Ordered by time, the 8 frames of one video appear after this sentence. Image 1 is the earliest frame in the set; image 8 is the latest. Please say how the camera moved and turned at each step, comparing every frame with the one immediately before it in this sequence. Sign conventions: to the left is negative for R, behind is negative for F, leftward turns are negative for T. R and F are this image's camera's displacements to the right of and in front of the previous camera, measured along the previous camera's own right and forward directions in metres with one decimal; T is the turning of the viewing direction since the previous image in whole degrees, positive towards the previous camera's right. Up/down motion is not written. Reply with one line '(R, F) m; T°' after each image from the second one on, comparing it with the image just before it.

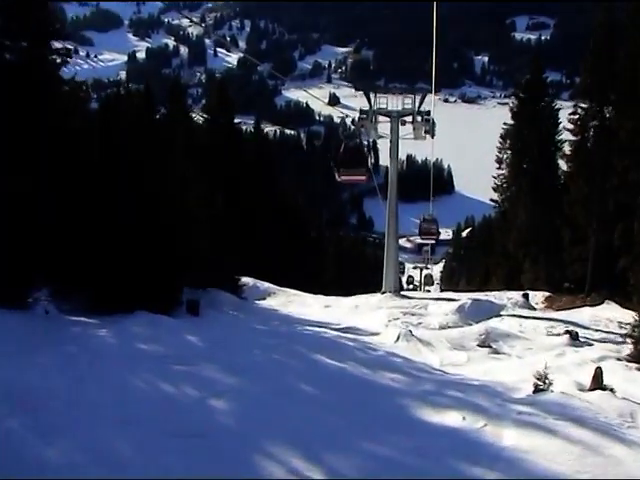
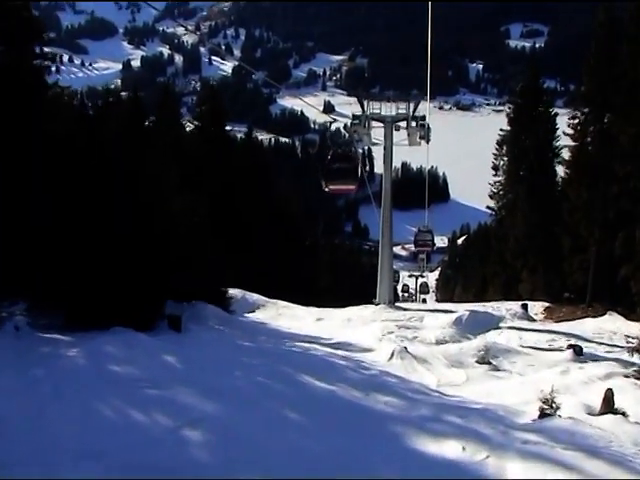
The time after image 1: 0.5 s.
(+0.1, +0.7) m; 0°
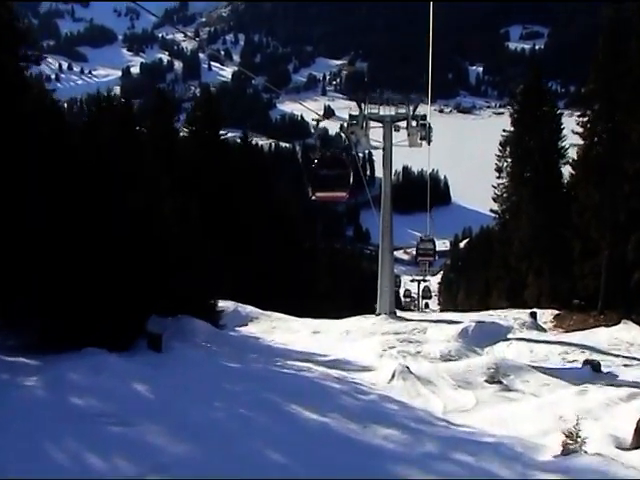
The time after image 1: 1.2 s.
(+0.1, +1.1) m; 0°
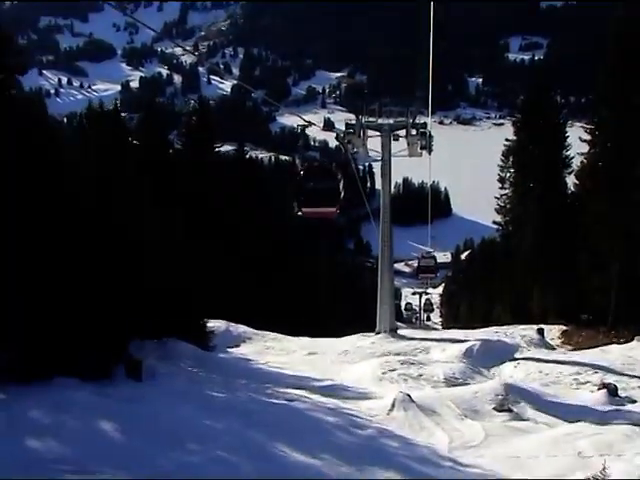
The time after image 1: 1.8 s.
(+0.1, +0.9) m; 0°
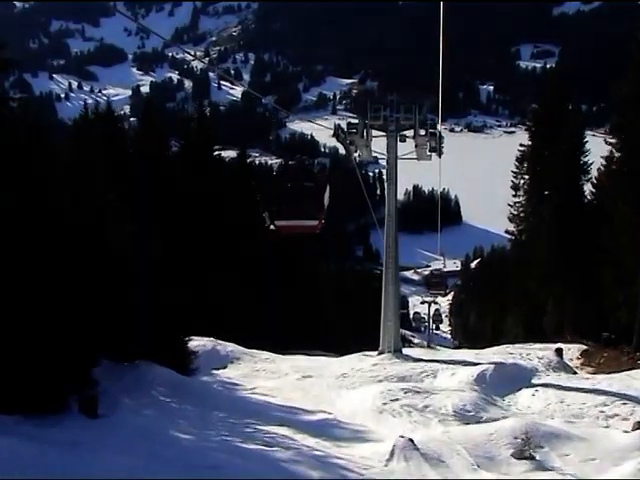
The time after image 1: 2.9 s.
(+0.1, +1.6) m; 0°
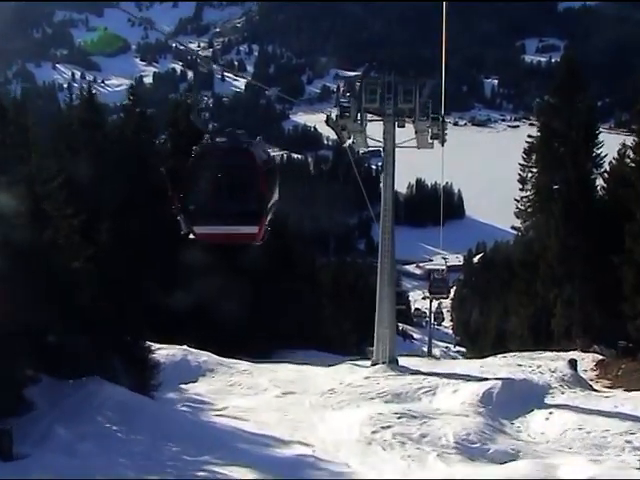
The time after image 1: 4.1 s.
(+0.2, +1.7) m; 0°
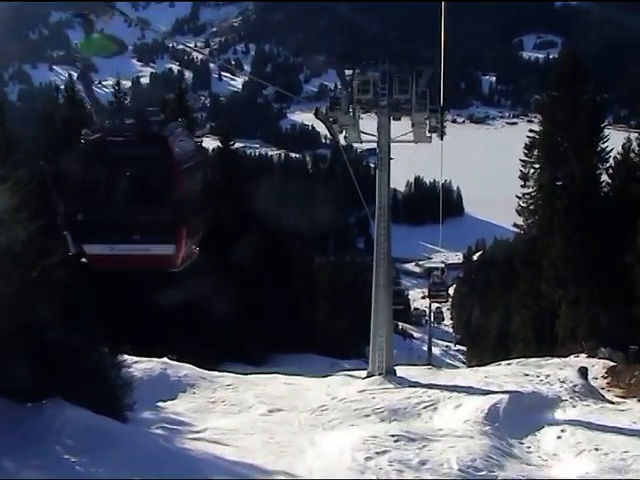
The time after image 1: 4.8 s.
(+0.1, +1.0) m; 0°
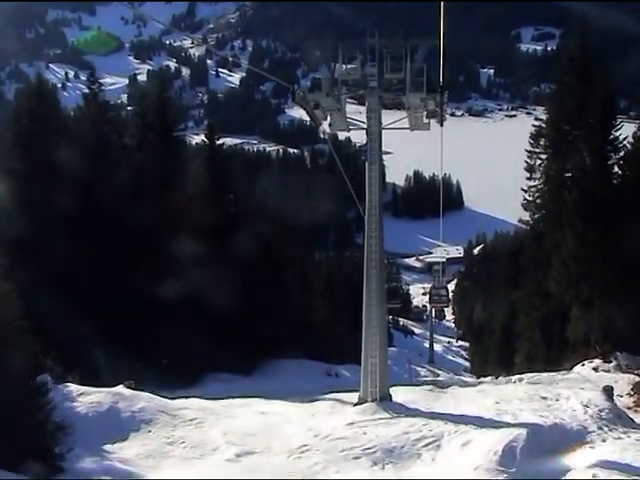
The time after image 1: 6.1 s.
(+0.2, +1.9) m; 0°
